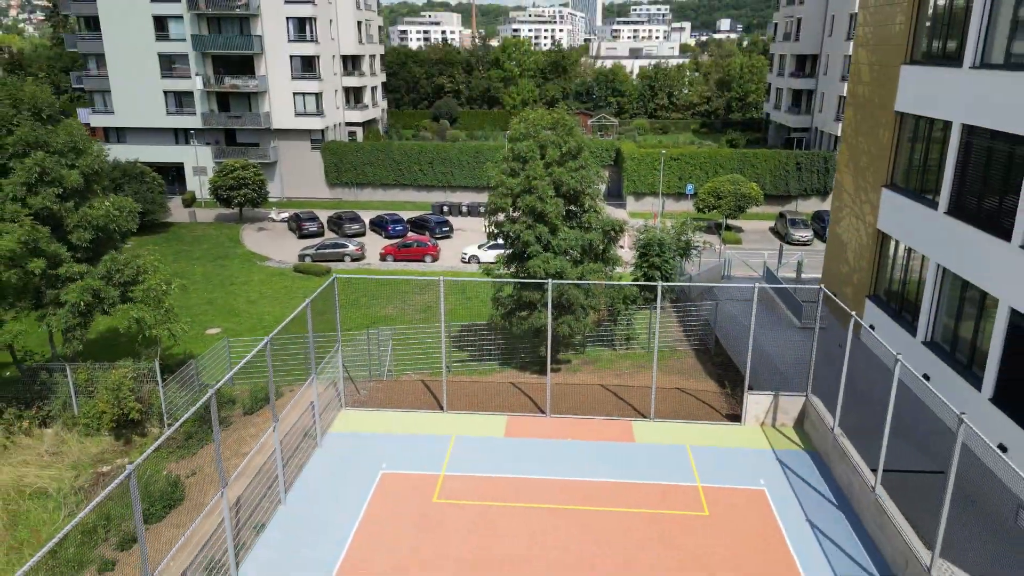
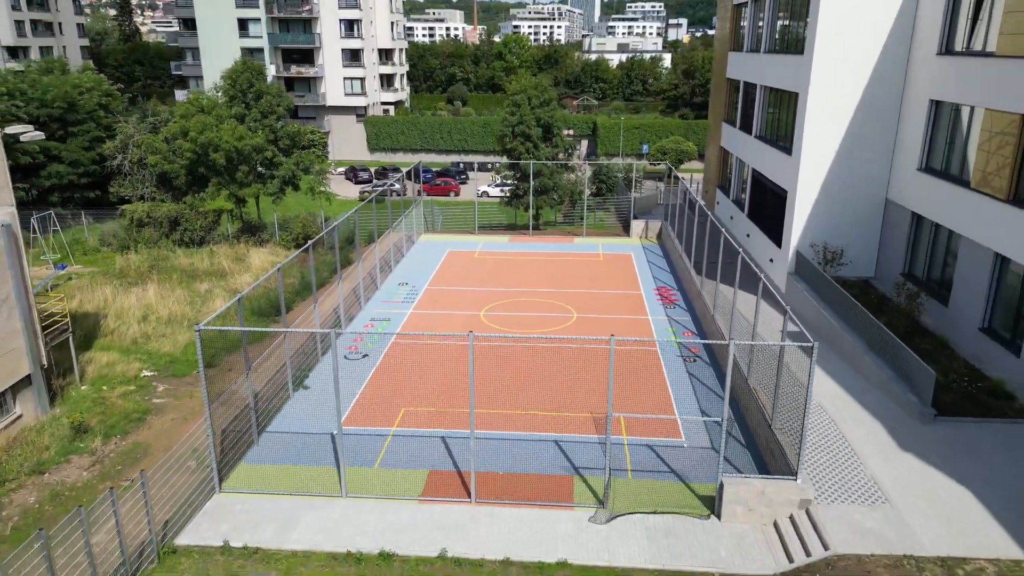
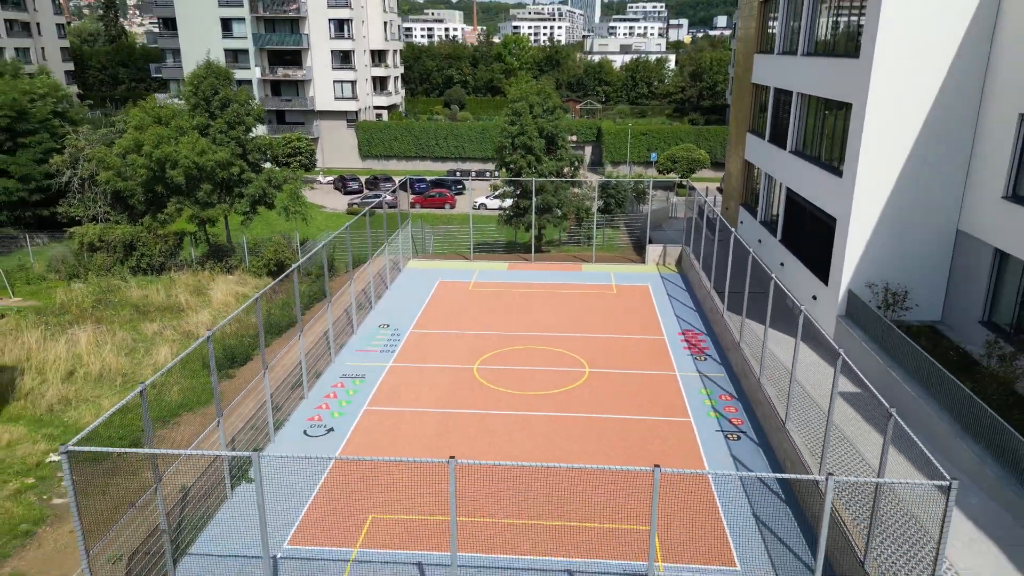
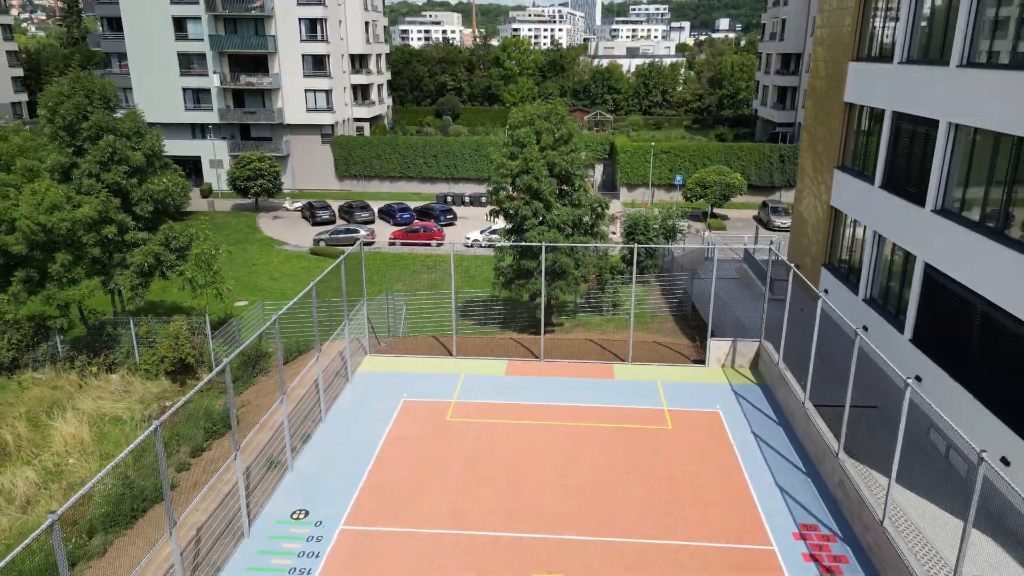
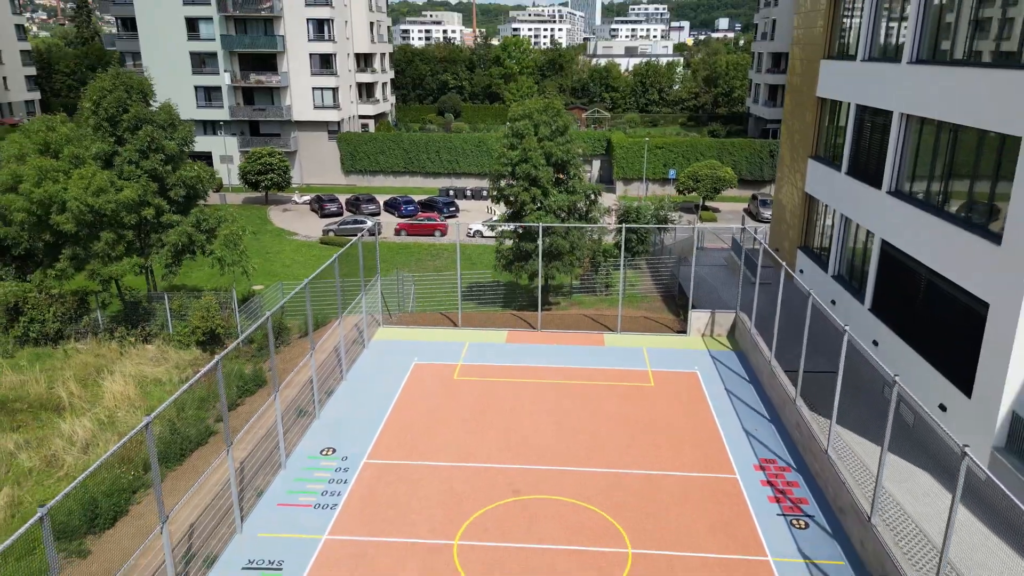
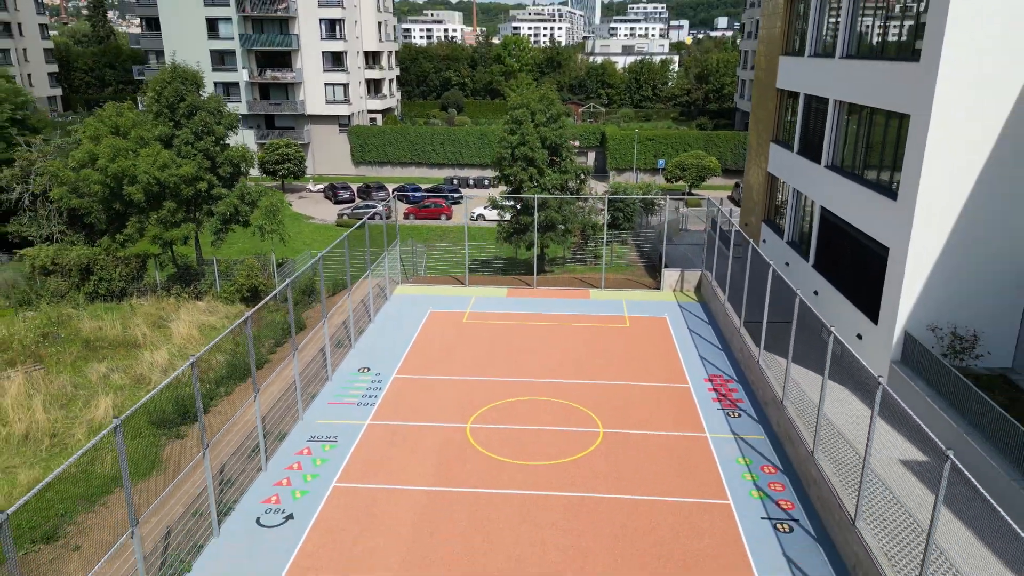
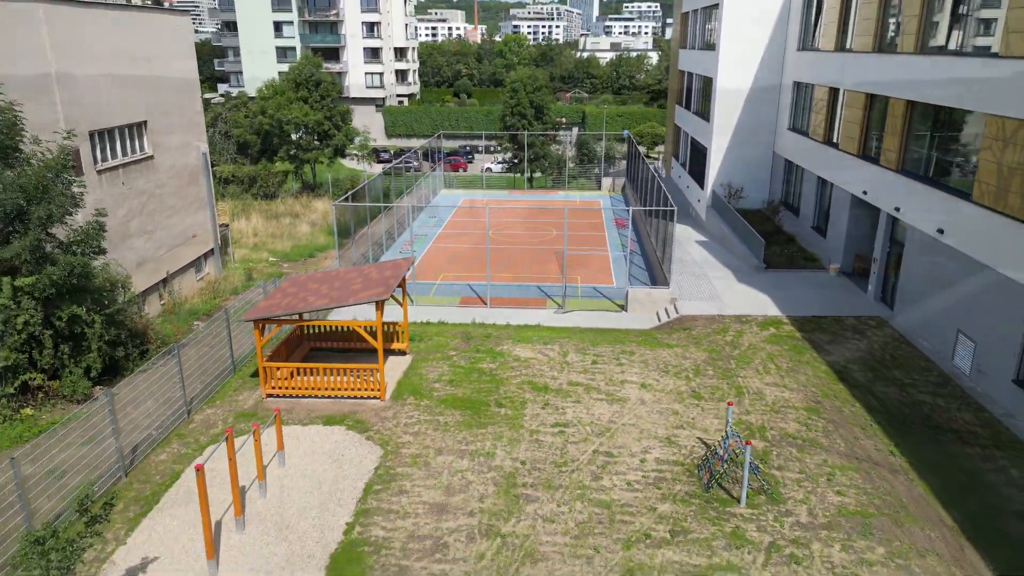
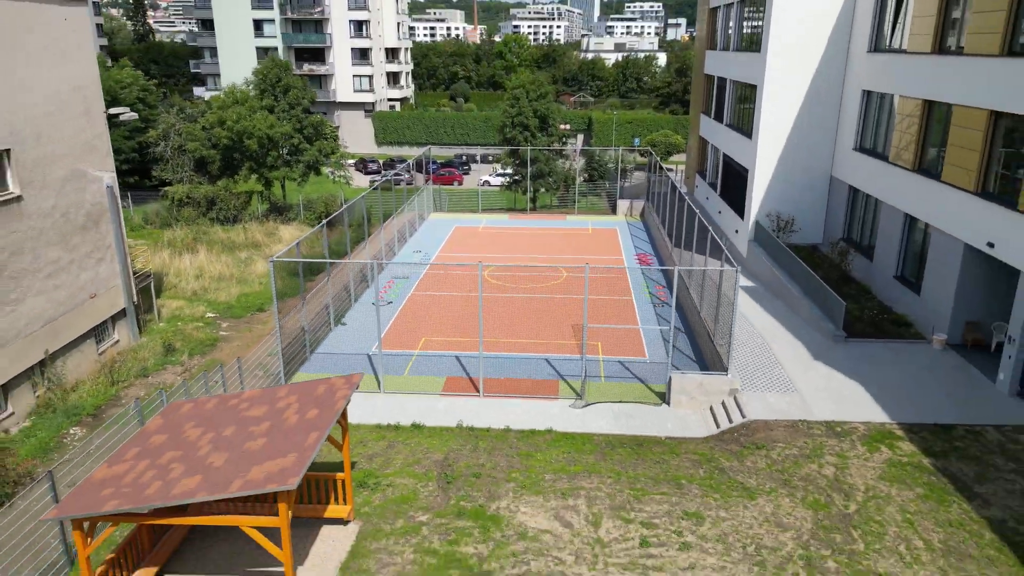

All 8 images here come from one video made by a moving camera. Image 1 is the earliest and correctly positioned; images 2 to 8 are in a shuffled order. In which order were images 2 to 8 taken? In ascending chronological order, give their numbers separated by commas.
4, 5, 6, 3, 2, 8, 7
